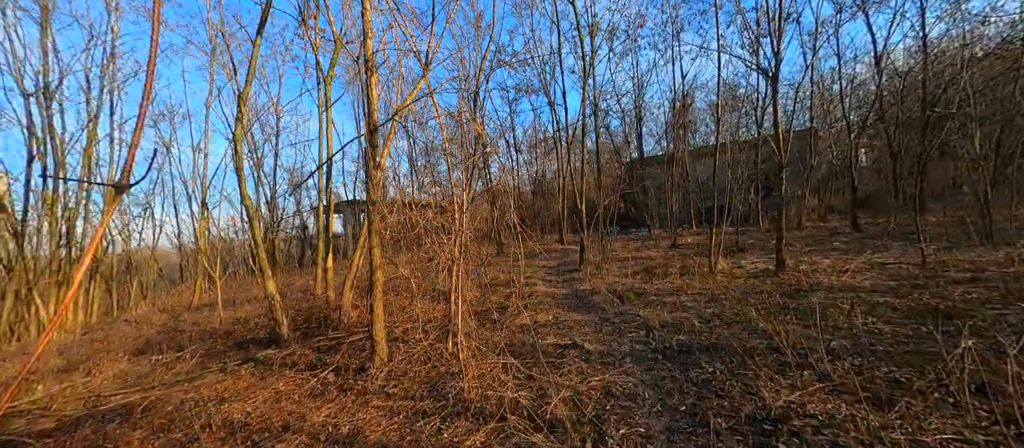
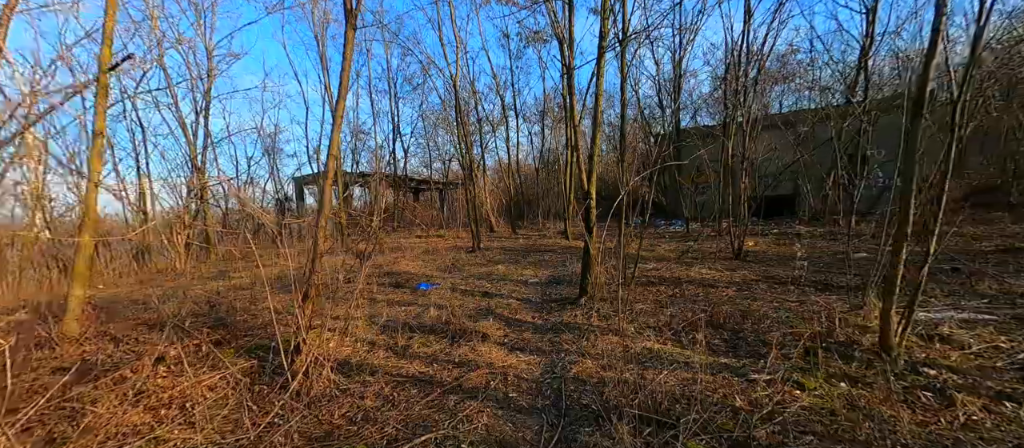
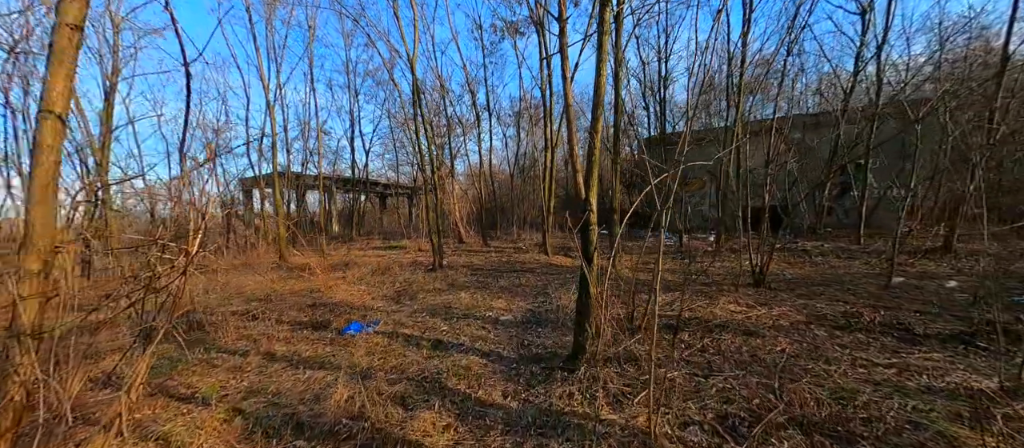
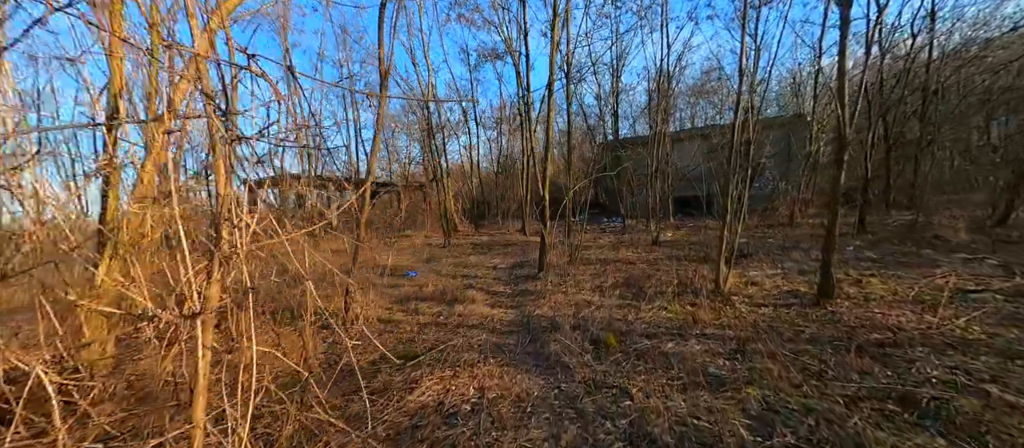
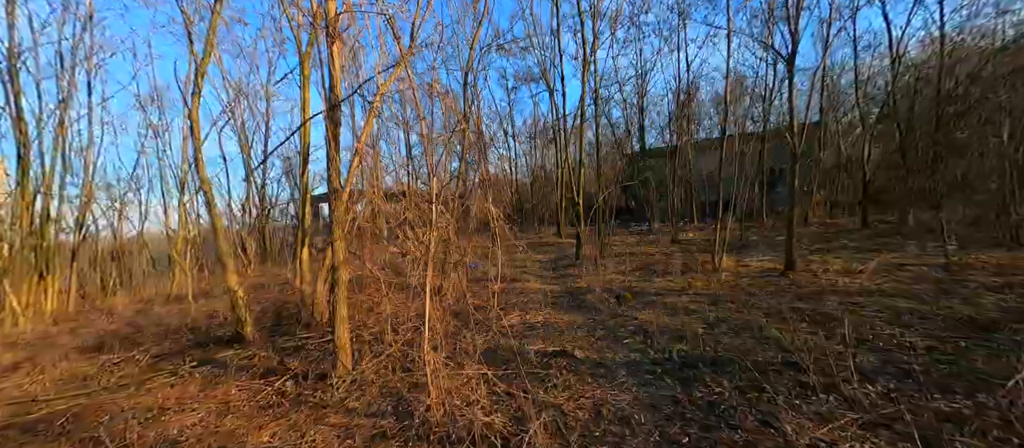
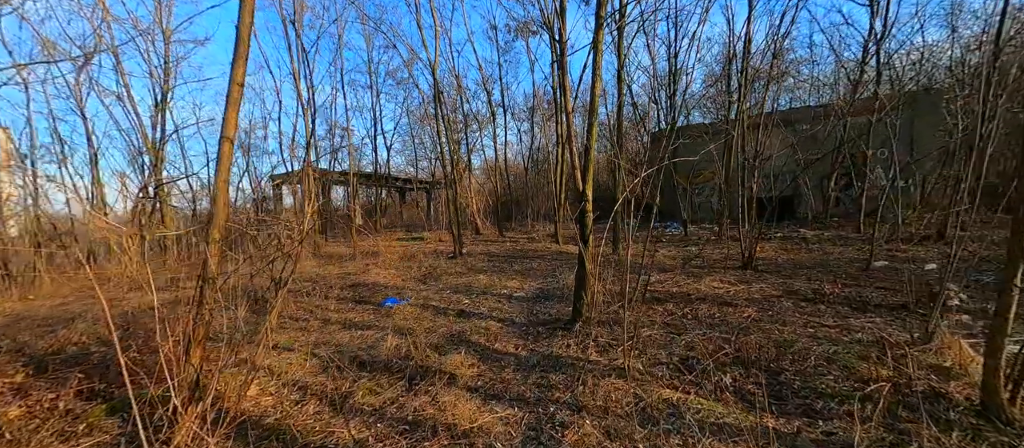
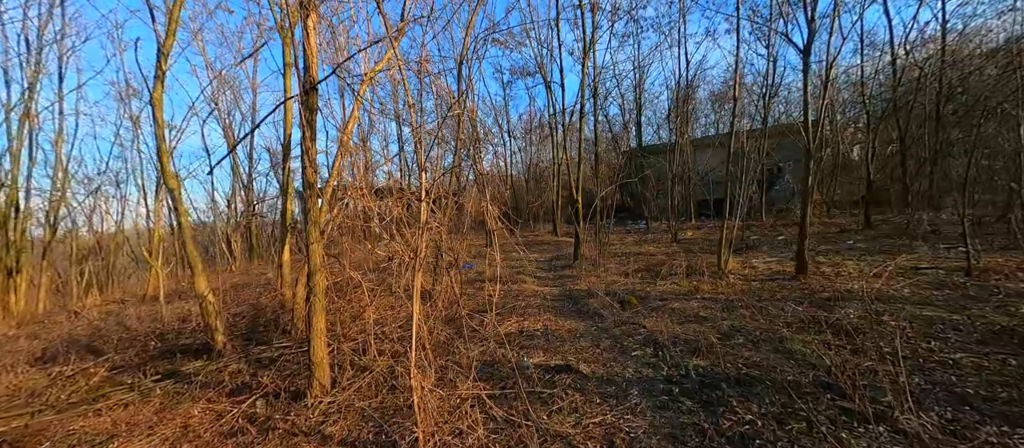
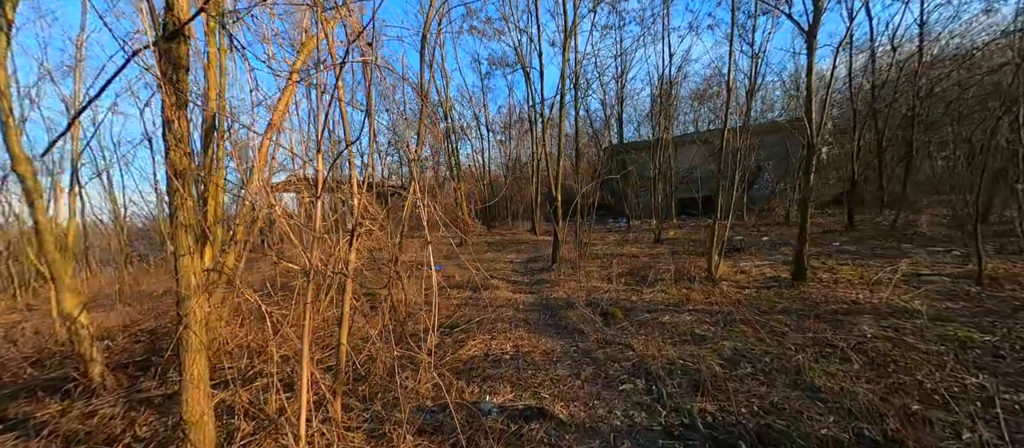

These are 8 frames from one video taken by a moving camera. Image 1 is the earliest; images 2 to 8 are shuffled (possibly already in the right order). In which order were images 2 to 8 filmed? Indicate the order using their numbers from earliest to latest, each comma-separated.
5, 7, 8, 4, 2, 6, 3
